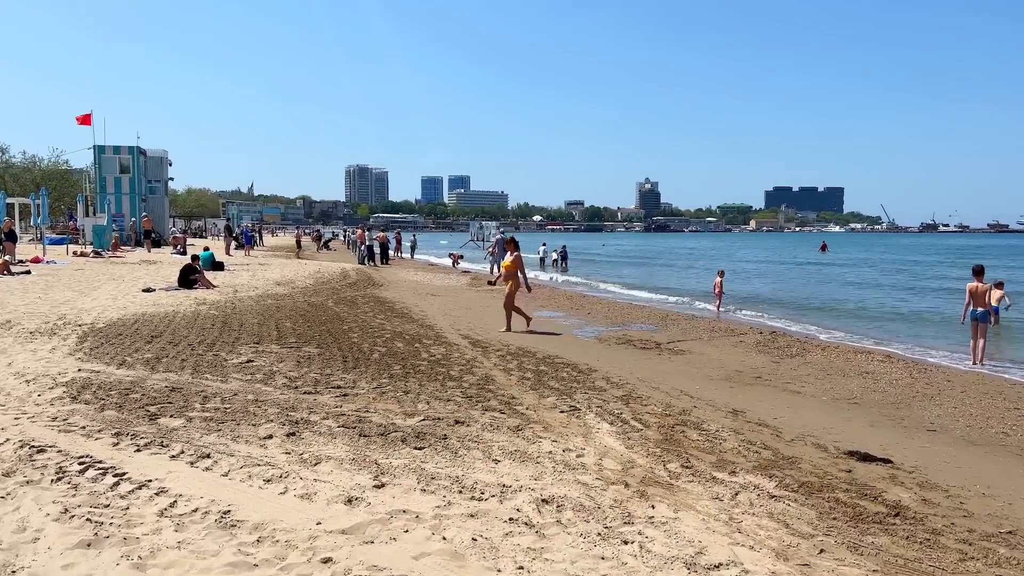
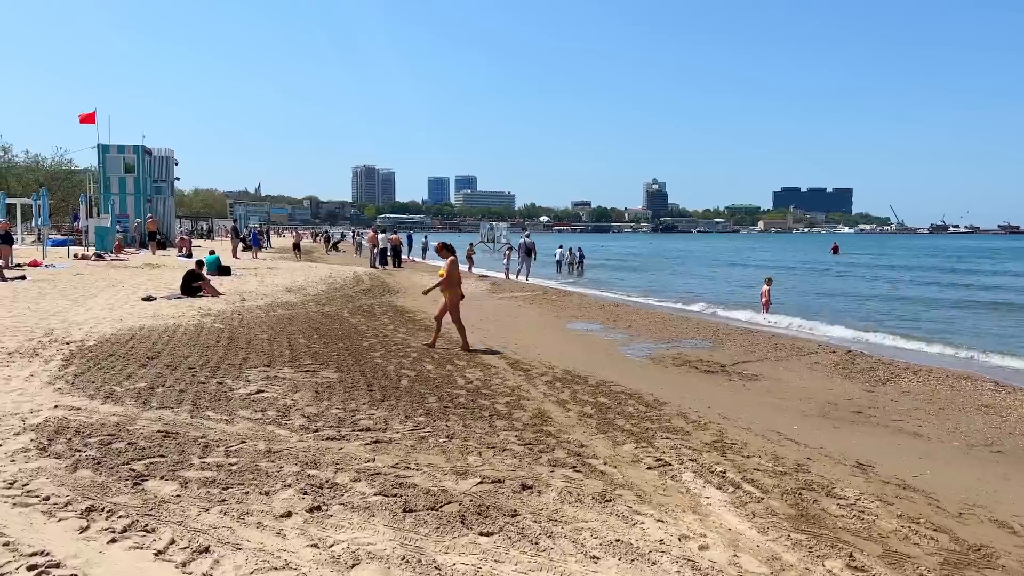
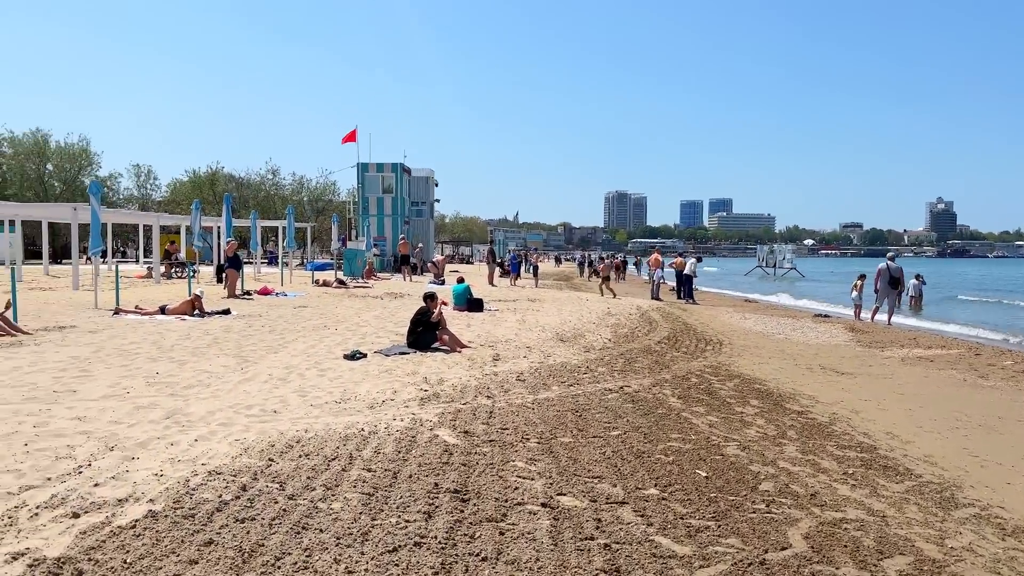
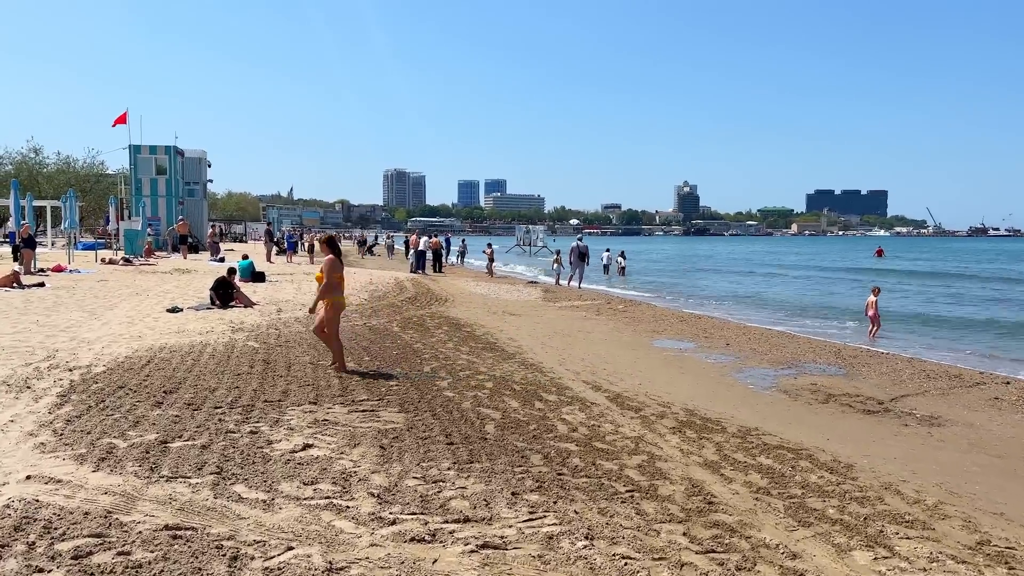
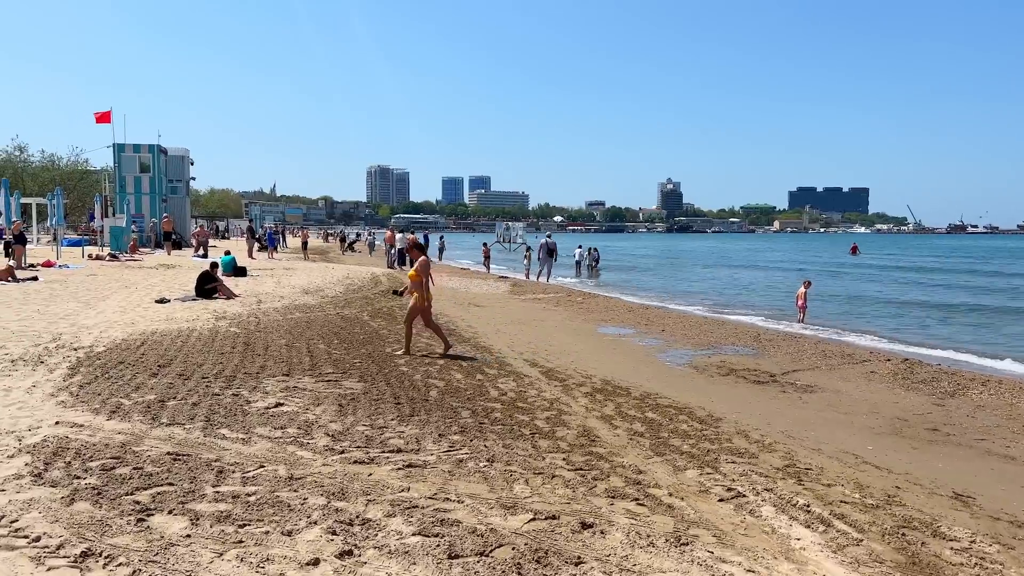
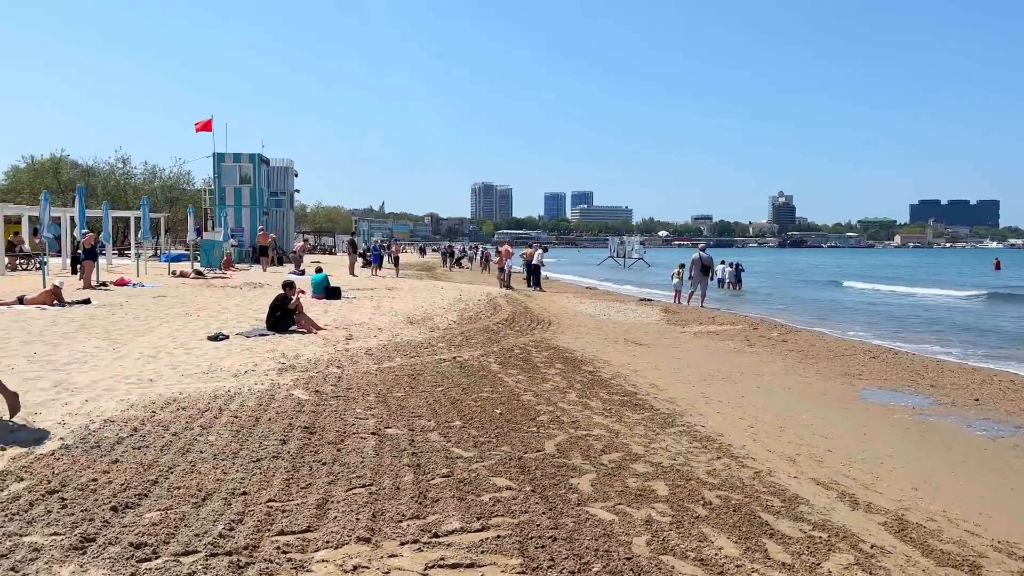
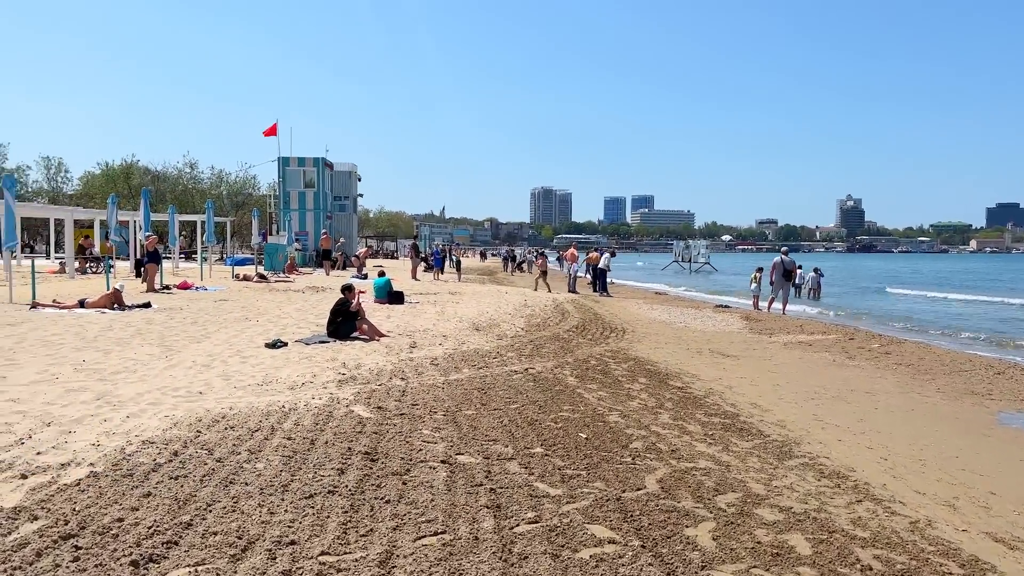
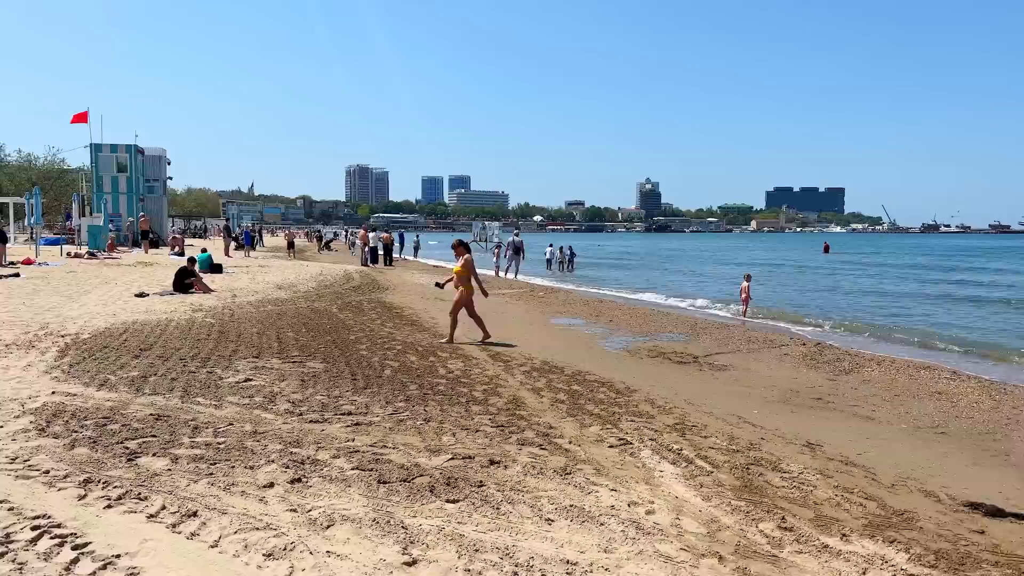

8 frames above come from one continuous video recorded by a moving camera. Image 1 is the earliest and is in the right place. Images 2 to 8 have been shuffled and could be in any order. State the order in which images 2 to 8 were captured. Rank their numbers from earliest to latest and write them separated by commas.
8, 2, 5, 4, 6, 7, 3
